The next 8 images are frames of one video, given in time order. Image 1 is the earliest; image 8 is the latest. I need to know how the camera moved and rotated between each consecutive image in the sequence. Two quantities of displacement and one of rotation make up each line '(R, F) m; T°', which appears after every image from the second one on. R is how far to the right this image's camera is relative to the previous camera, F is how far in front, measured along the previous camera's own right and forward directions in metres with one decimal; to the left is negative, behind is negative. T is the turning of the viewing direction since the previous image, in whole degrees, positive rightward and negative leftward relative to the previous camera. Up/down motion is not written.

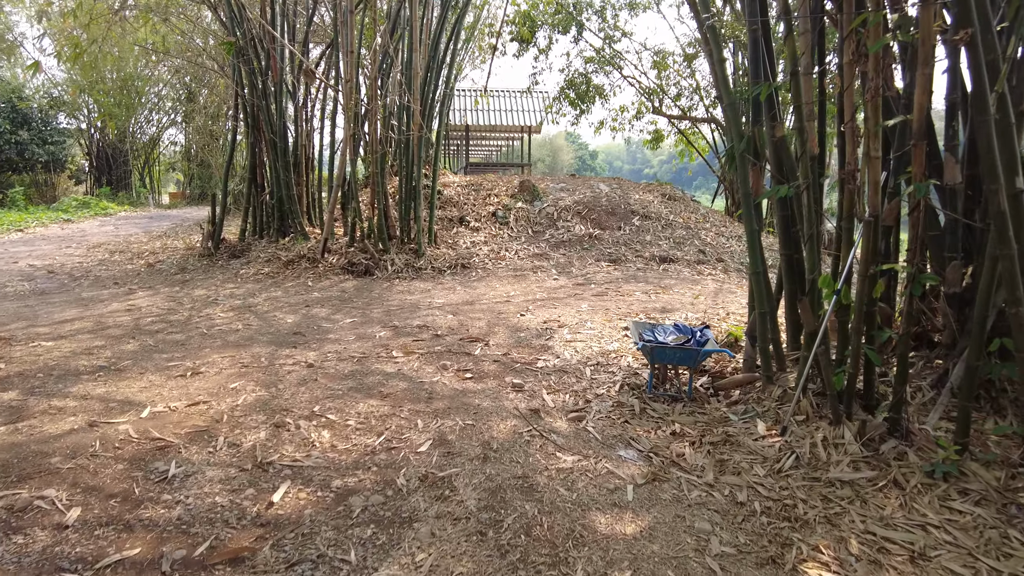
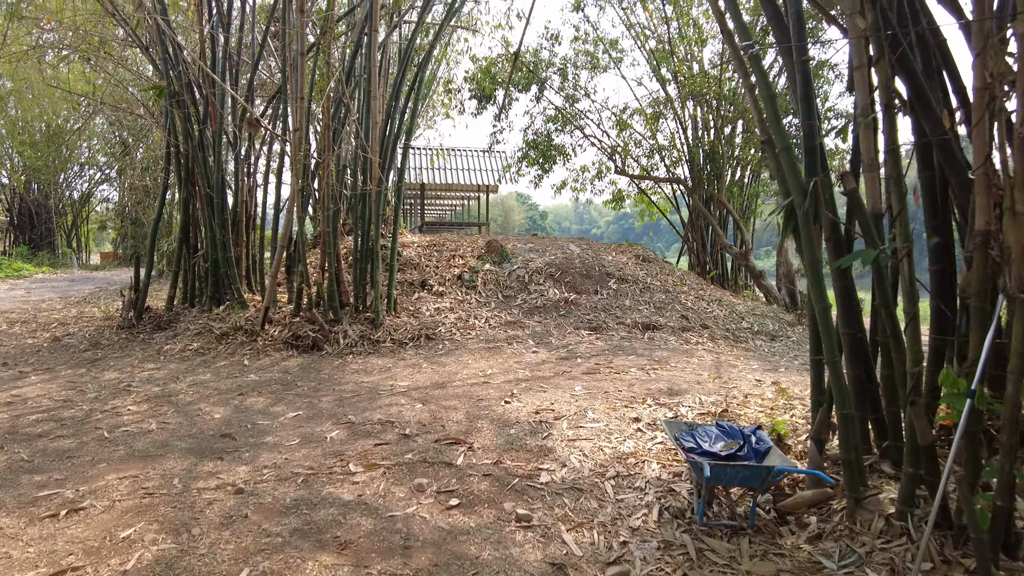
(-0.1, +0.6) m; +4°
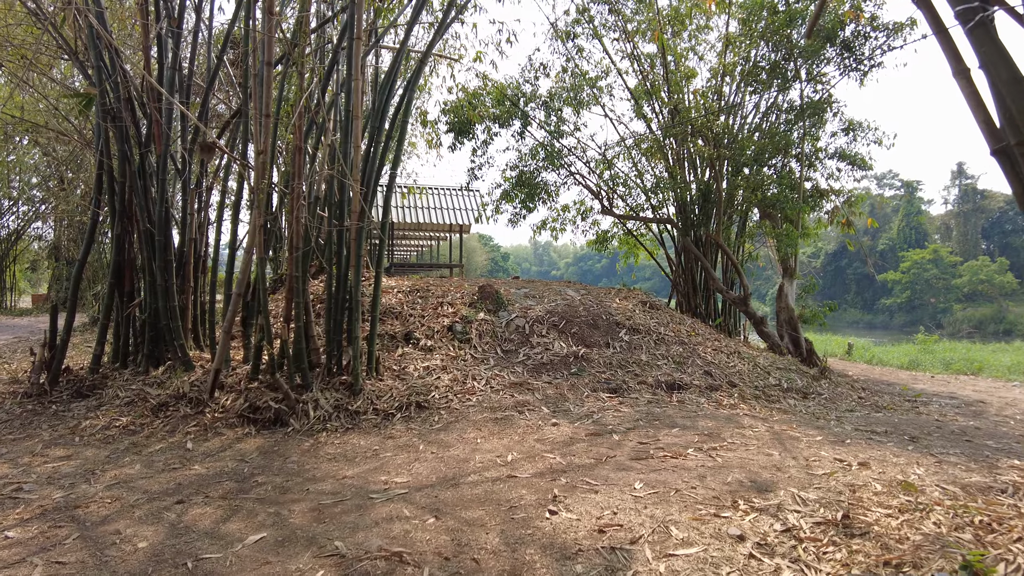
(-0.3, +0.7) m; +4°
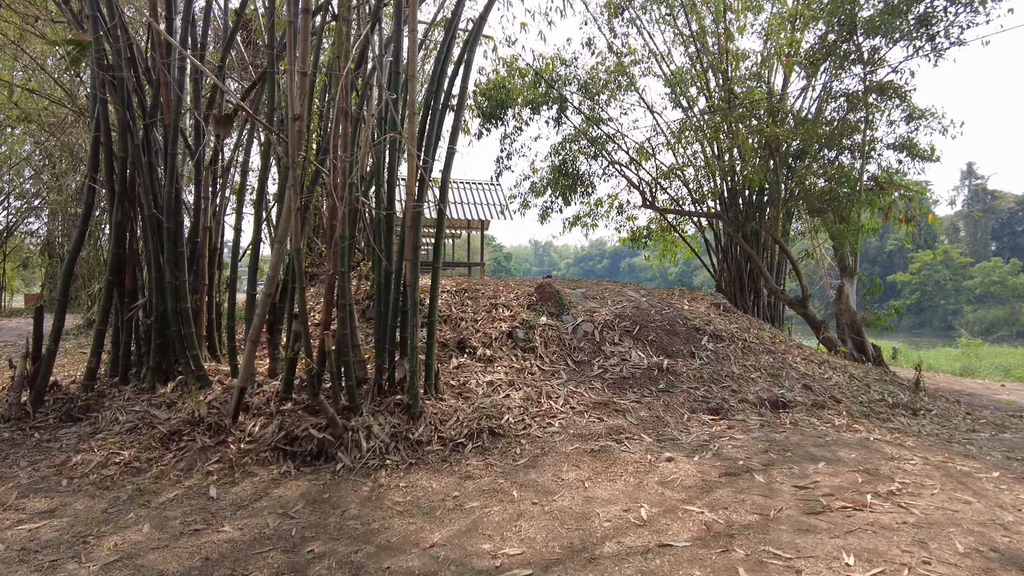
(-0.4, +0.7) m; 0°
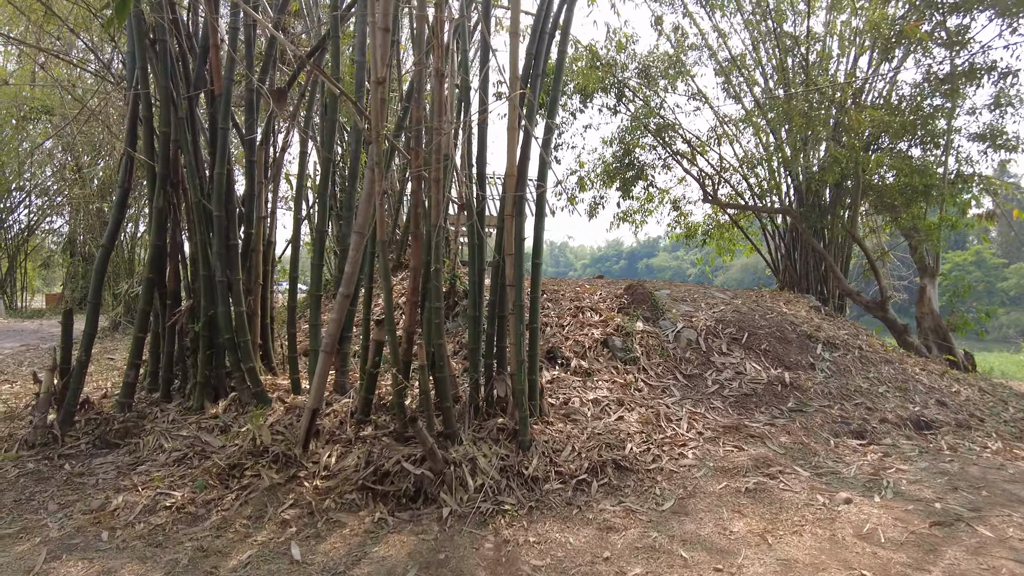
(-0.4, +0.5) m; -1°
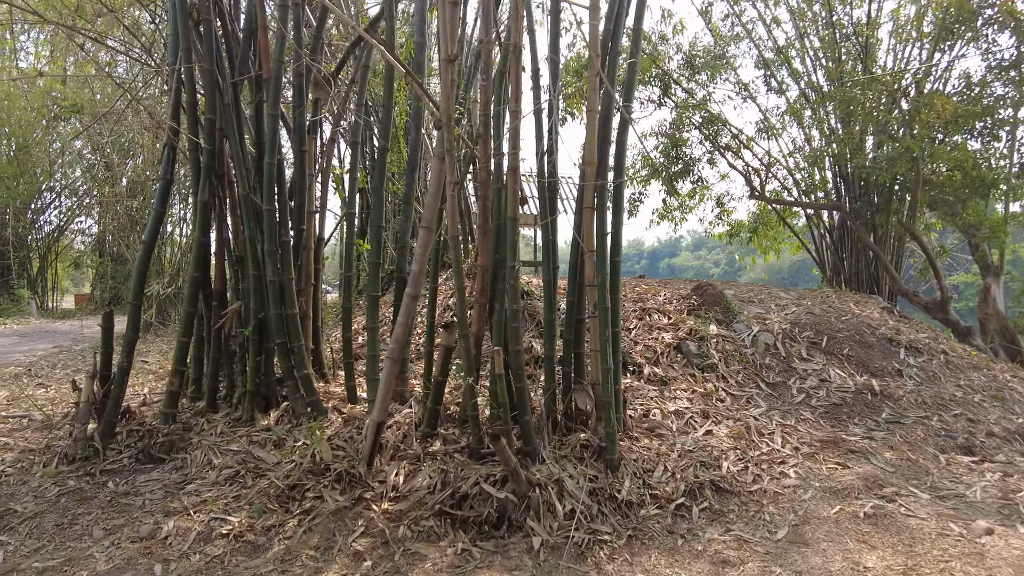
(-0.2, +0.2) m; -2°
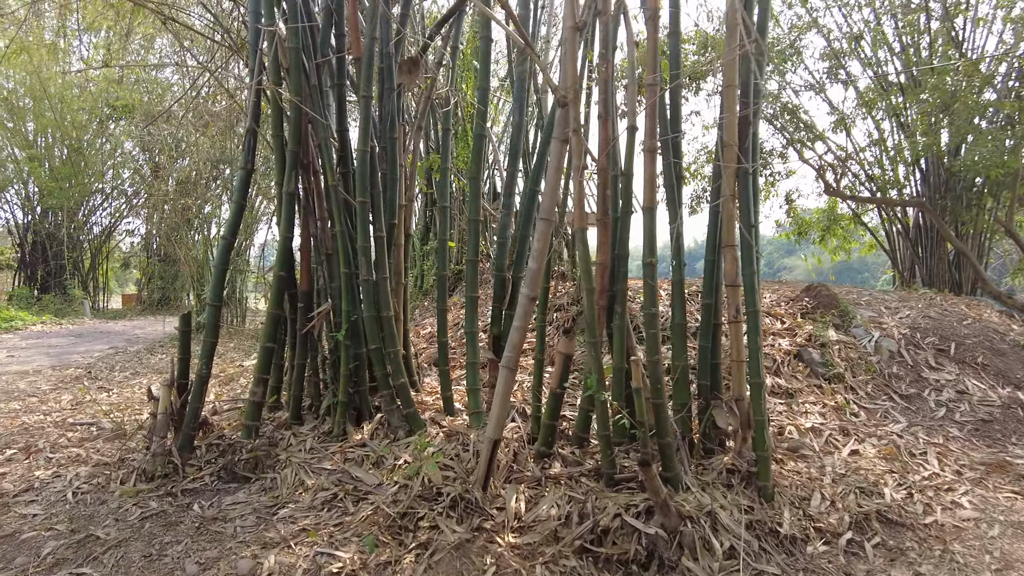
(-0.3, +0.2) m; -3°
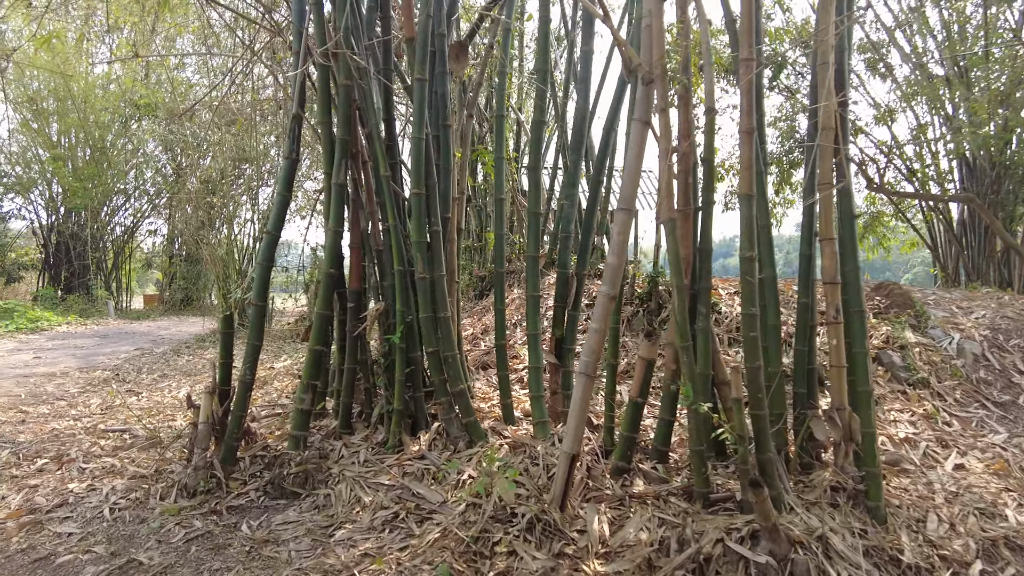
(-0.2, +0.2) m; -1°
